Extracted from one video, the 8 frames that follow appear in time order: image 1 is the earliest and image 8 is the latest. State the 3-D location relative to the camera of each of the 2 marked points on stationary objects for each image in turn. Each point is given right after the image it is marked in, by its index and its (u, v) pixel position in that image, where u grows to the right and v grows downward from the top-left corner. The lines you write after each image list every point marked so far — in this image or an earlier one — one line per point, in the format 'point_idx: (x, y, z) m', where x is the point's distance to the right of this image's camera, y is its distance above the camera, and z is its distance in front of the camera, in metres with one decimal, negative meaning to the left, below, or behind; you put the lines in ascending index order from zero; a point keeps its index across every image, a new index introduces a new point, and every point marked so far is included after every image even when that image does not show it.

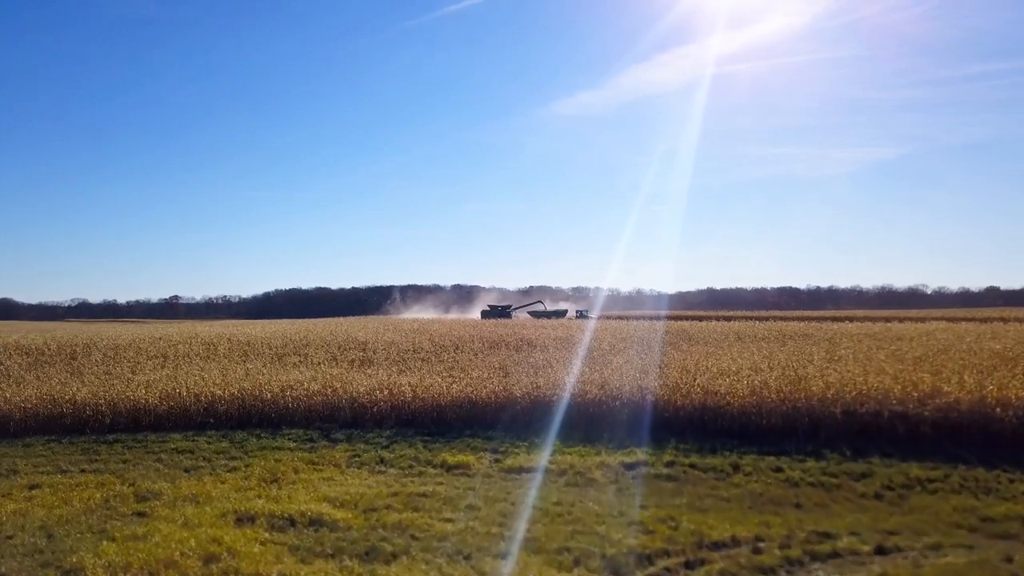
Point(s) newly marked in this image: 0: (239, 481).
0: (-3.7, -2.6, +8.9) m
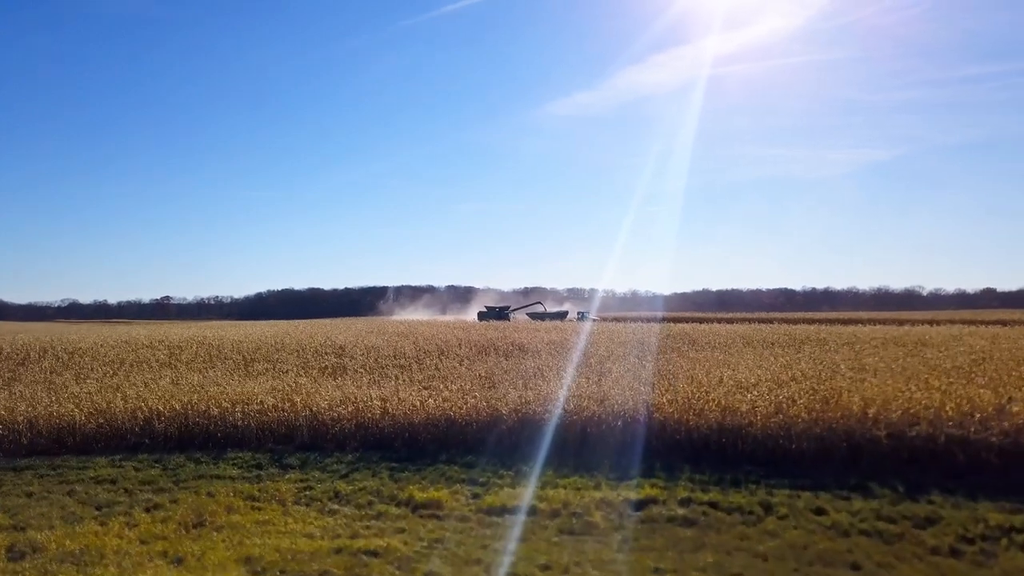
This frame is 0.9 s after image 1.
0: (-3.9, -2.6, +7.2) m
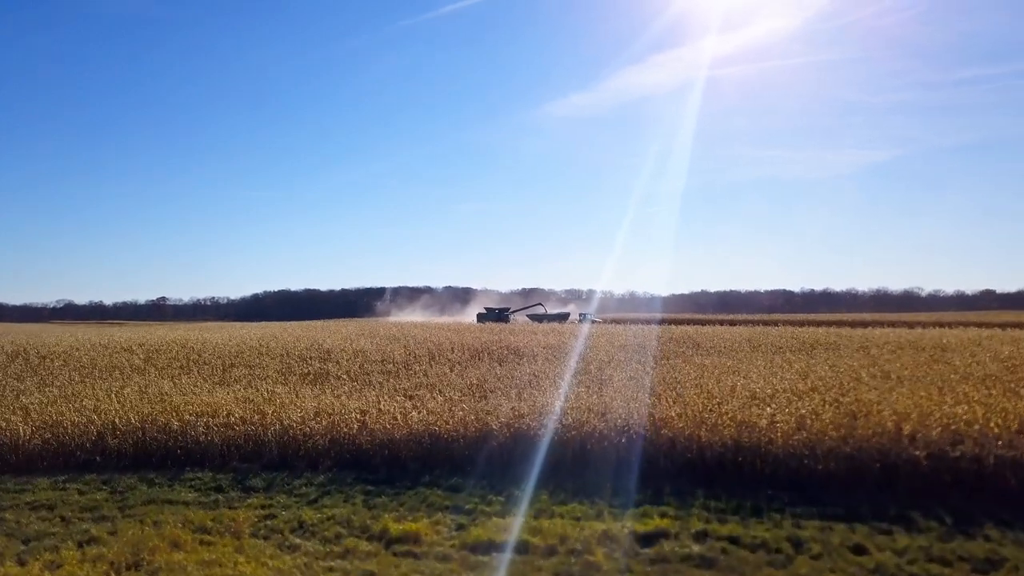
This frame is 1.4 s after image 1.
0: (-4.0, -2.6, +6.2) m
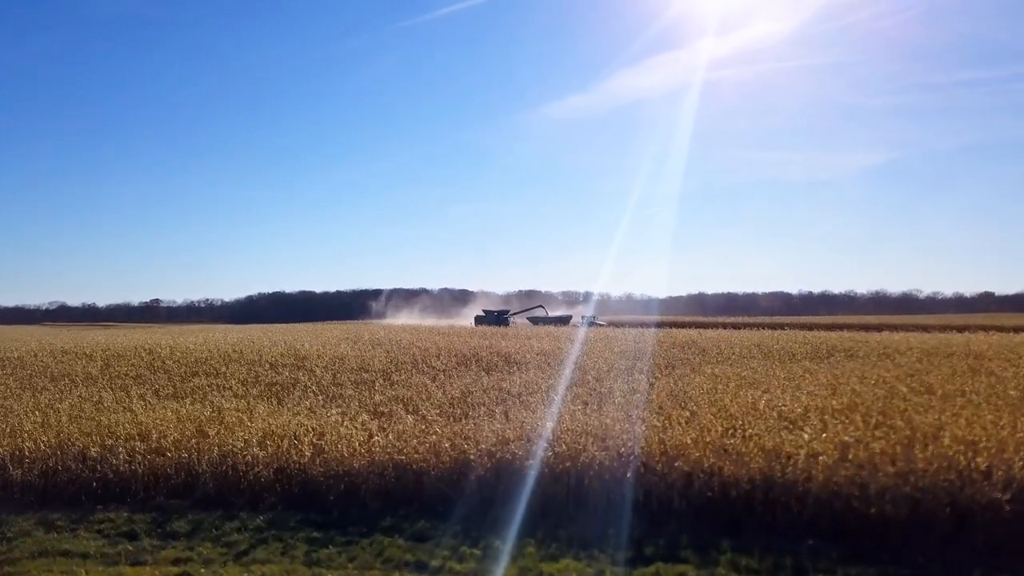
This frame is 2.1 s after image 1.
0: (-4.2, -2.6, +4.6) m
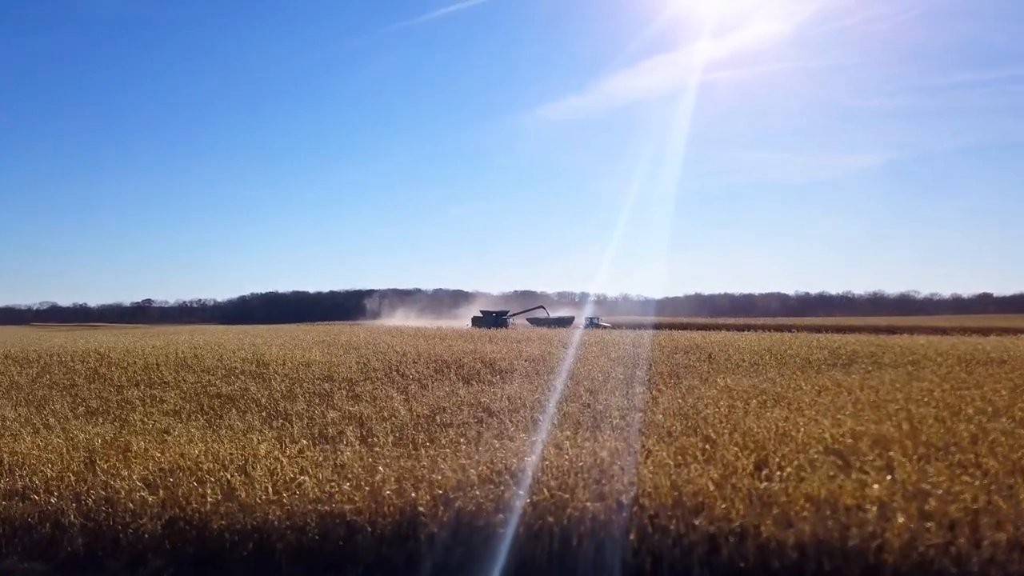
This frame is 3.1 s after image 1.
0: (-4.5, -2.5, +2.6) m
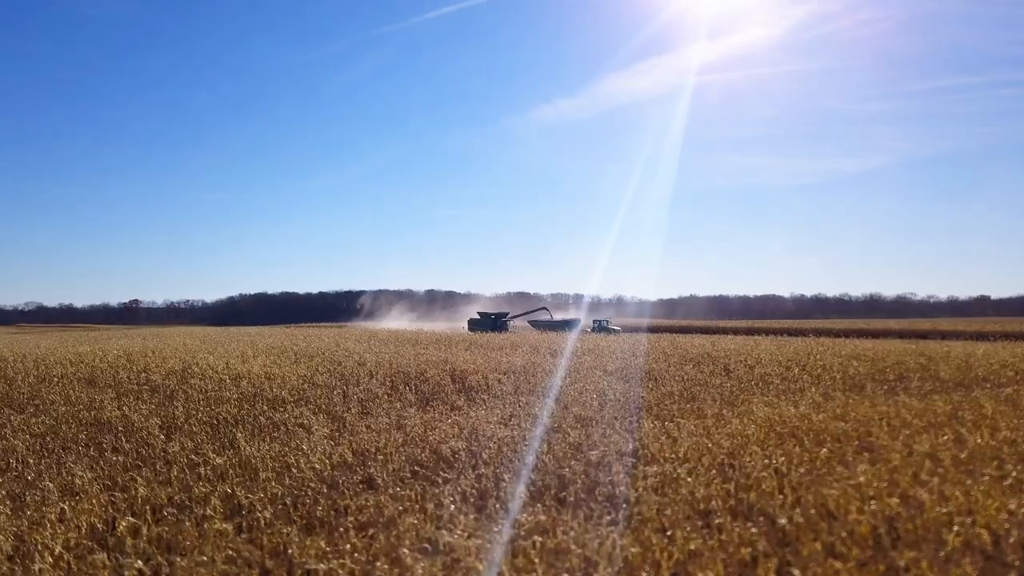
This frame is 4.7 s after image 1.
0: (-4.9, -2.4, -0.4) m
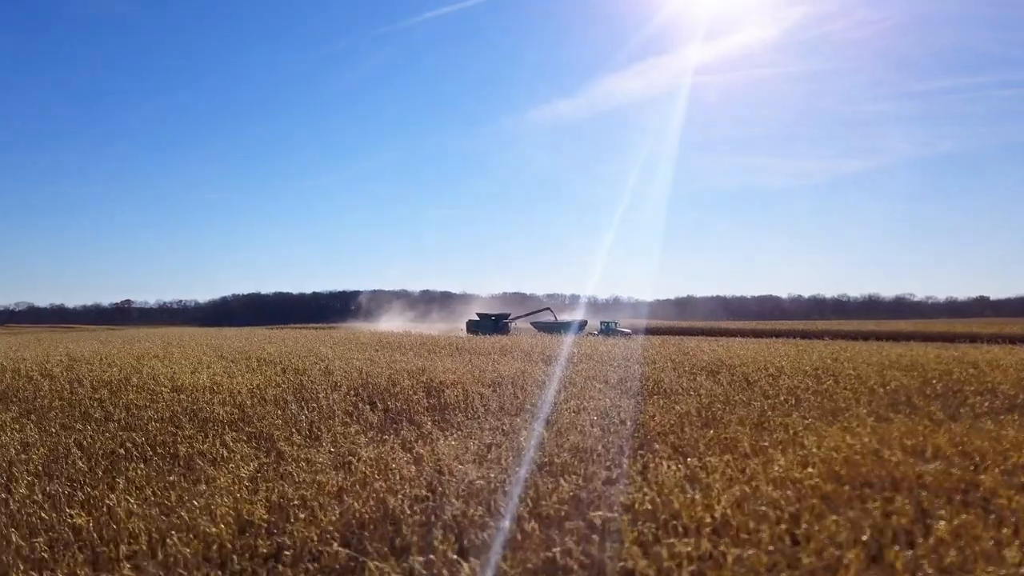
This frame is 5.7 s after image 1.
0: (-5.1, -2.4, -2.4) m
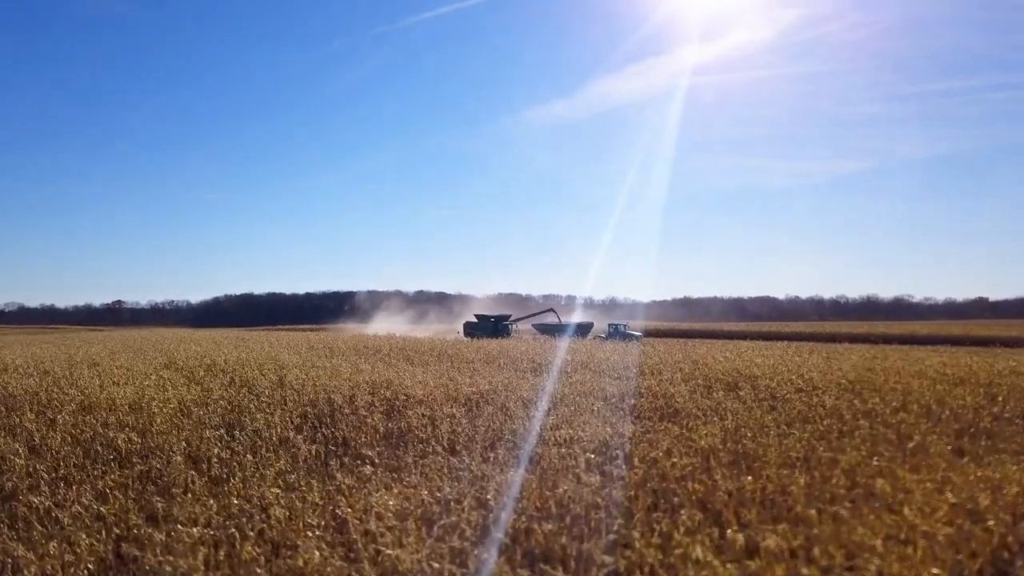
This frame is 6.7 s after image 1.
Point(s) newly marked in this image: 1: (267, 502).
0: (-5.4, -2.3, -4.5) m
1: (-2.1, -1.7, +5.8) m
